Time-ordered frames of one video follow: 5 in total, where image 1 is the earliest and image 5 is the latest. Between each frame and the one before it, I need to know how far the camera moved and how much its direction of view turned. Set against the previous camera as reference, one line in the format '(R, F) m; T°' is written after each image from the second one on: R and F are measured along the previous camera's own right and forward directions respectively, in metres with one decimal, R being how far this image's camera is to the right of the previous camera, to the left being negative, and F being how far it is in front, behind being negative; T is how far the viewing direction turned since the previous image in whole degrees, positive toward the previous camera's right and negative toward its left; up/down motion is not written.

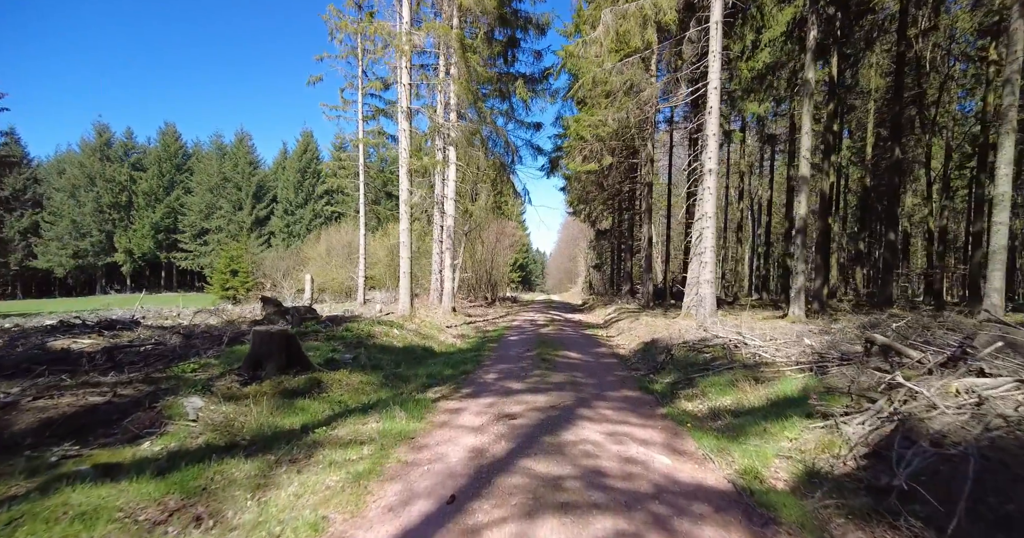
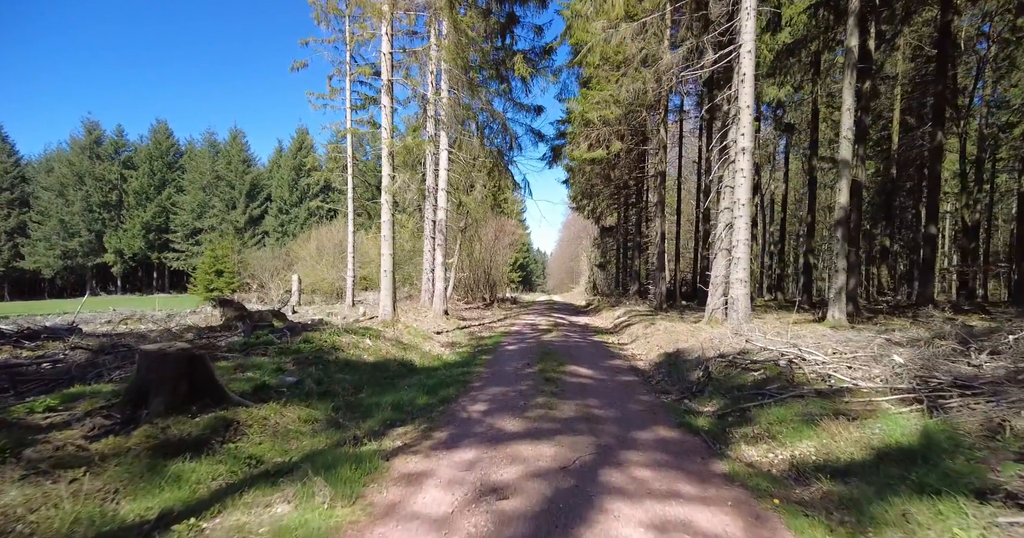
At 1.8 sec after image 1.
(+0.1, +1.7) m; 0°
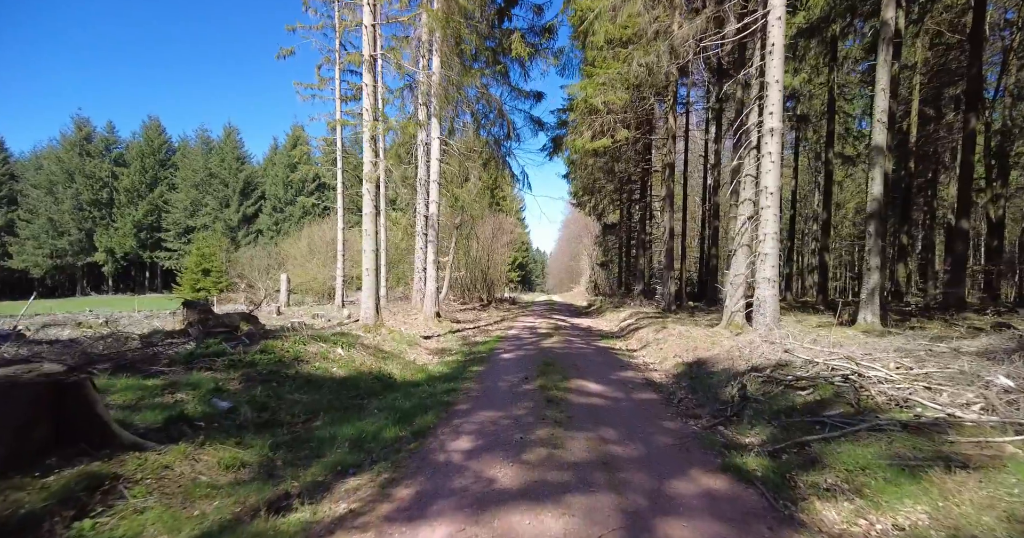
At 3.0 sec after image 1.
(0.0, +1.2) m; 0°
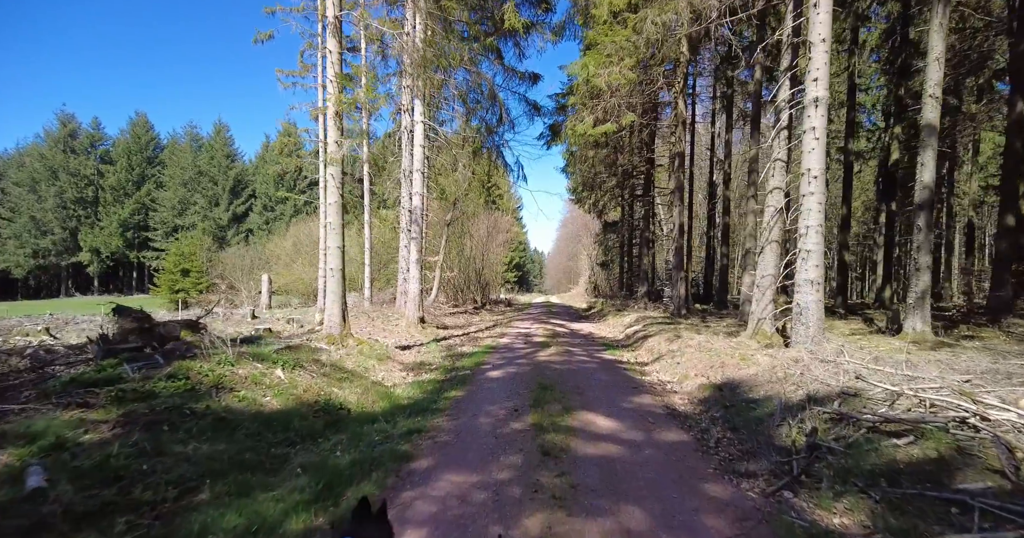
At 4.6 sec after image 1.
(+0.1, +1.5) m; 0°
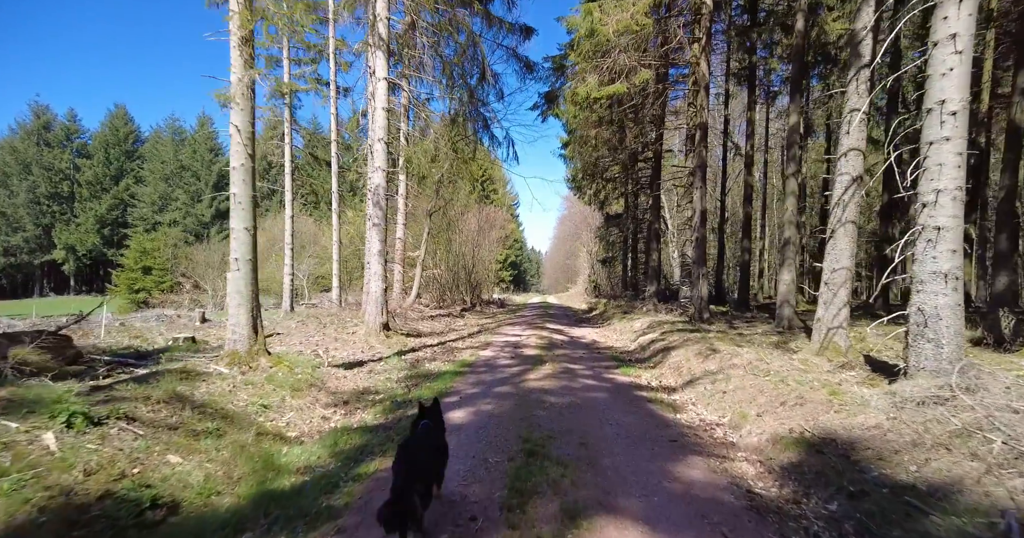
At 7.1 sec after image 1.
(+0.2, +2.5) m; 0°
